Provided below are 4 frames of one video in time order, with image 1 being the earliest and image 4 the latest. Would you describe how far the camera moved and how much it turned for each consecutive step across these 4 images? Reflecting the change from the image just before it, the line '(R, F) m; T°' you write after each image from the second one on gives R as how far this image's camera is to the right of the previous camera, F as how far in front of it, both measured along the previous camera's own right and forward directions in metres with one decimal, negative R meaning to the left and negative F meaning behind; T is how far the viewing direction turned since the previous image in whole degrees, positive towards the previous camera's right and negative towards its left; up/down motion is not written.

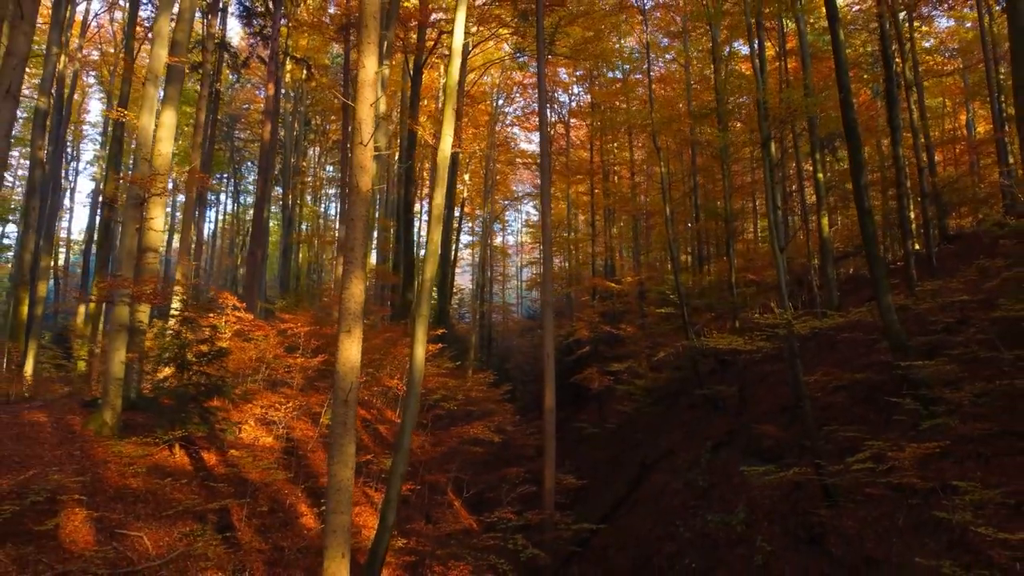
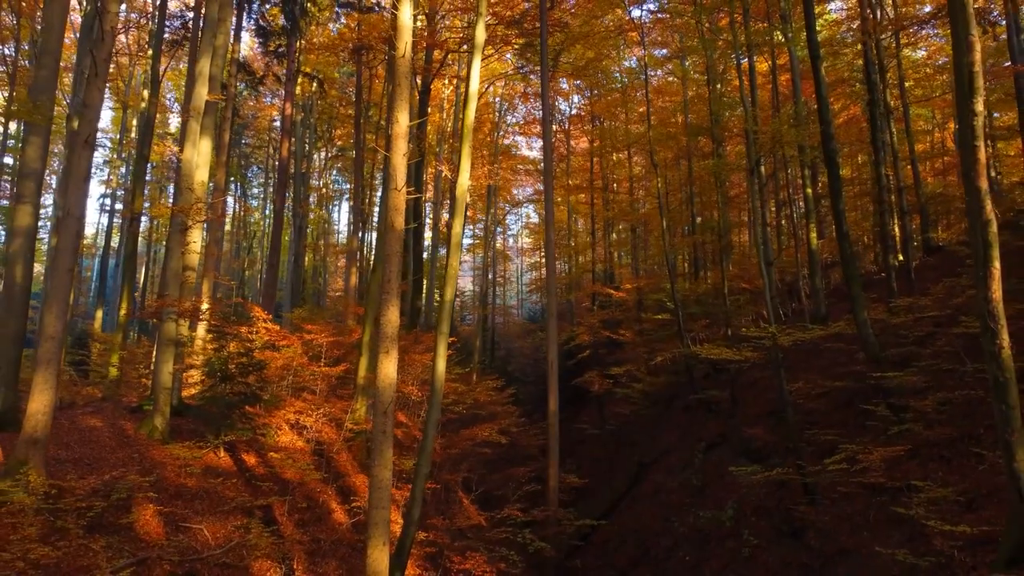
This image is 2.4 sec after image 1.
(-0.2, -0.8) m; 0°
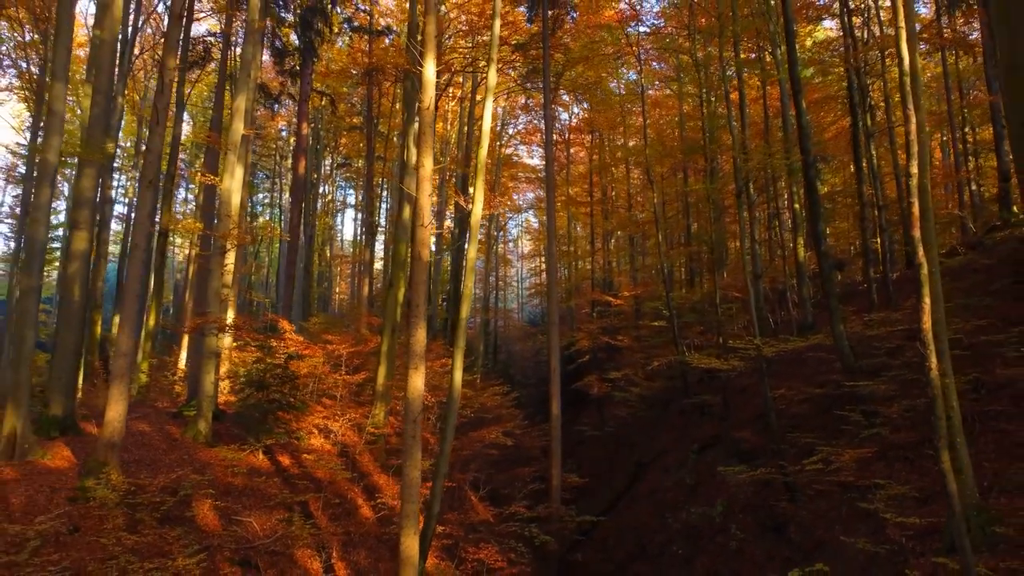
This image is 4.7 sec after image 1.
(-0.1, -0.9) m; 0°
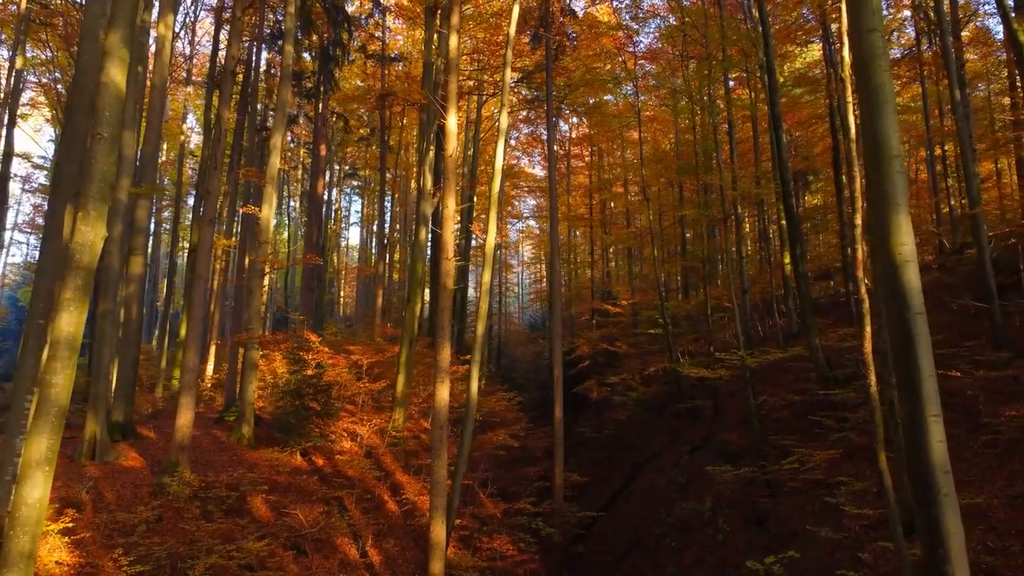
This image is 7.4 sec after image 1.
(-0.2, -1.1) m; 0°
